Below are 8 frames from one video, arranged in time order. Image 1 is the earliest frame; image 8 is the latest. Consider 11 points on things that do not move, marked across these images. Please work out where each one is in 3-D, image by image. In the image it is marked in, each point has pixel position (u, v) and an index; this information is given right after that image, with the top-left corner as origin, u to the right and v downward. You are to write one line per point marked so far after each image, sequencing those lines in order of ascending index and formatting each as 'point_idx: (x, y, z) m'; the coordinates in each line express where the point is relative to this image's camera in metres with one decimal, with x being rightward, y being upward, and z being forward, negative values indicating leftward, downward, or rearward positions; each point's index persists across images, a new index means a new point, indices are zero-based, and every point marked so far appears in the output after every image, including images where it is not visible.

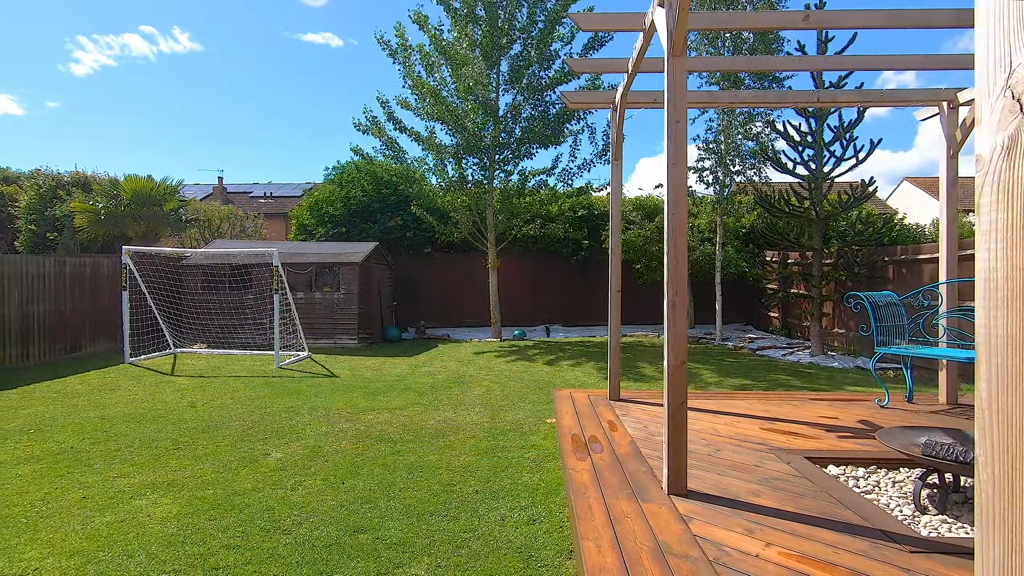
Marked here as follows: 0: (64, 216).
0: (-9.7, +1.5, +12.8) m
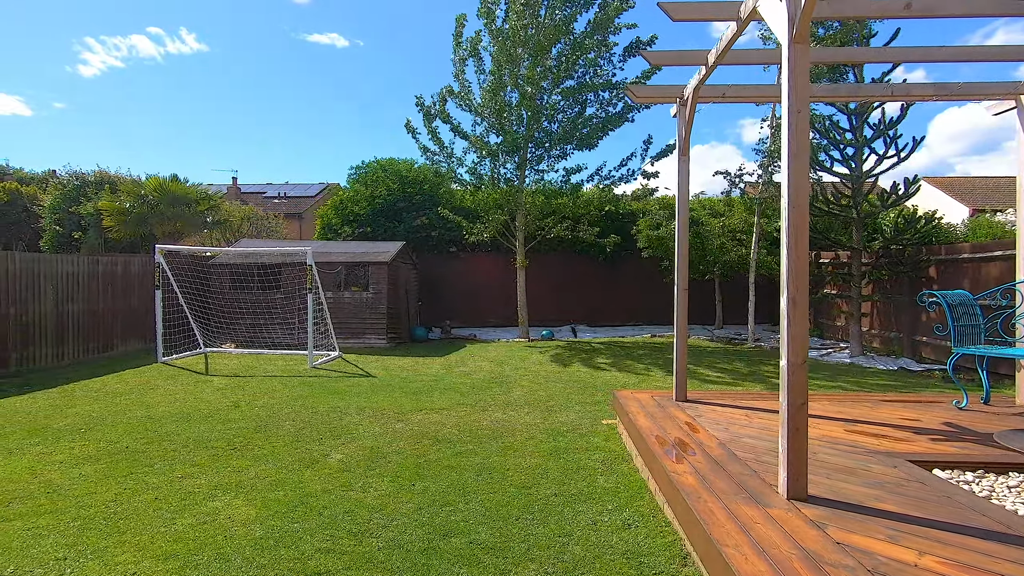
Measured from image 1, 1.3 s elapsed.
0: (-9.2, +1.6, +12.8) m
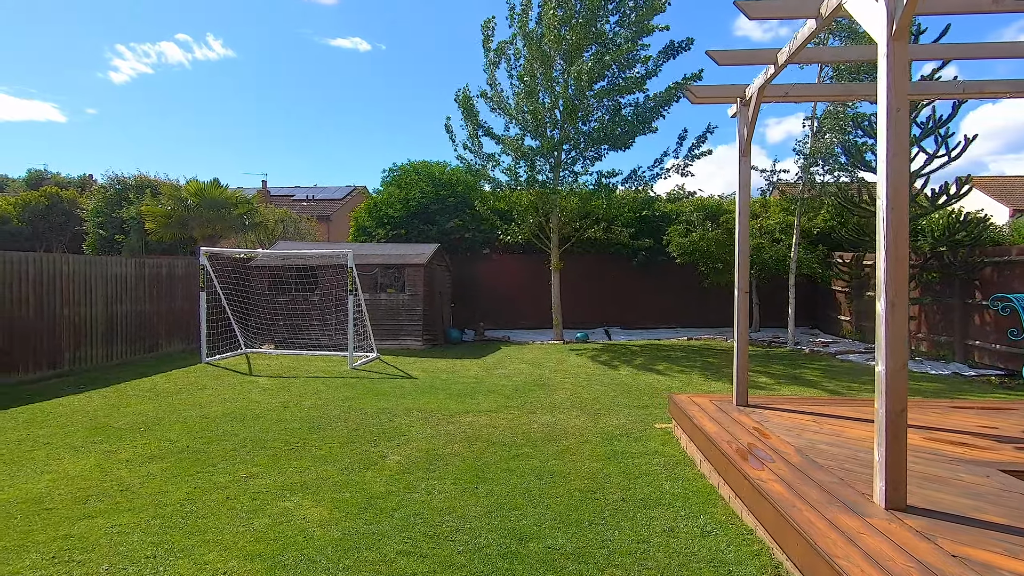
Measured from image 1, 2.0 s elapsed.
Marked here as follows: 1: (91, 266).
0: (-8.5, +1.5, +13.1) m
1: (-5.5, +0.3, +7.7) m
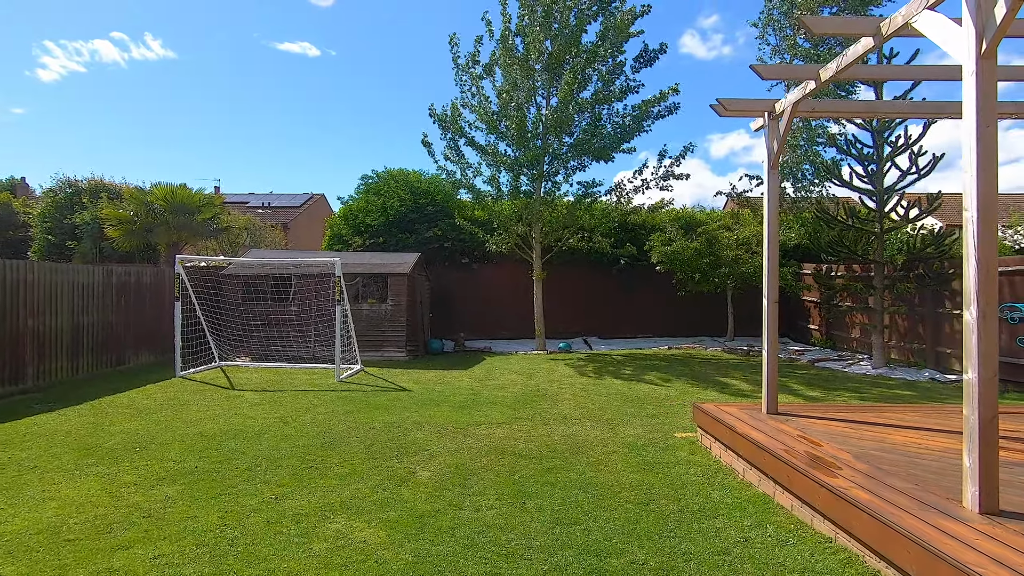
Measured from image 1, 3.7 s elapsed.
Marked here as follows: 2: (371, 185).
0: (-9.0, +1.3, +12.3) m
1: (-5.6, +0.2, +7.2) m
2: (-3.1, +2.3, +12.9) m
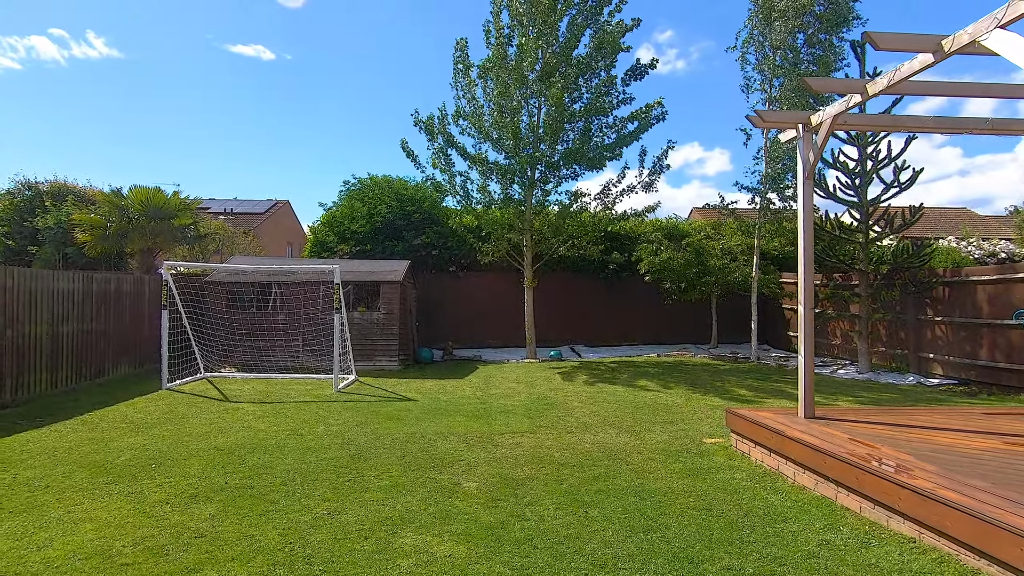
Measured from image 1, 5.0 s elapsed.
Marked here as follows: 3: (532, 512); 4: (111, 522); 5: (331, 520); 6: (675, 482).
0: (-9.2, +1.2, +11.6) m
1: (-5.5, +0.1, +6.8) m
2: (-3.4, +2.1, +12.7) m
3: (+0.1, -1.3, +3.4) m
4: (-2.2, -1.3, +3.2) m
5: (-1.0, -1.3, +3.2) m
6: (+1.1, -1.3, +3.9) m
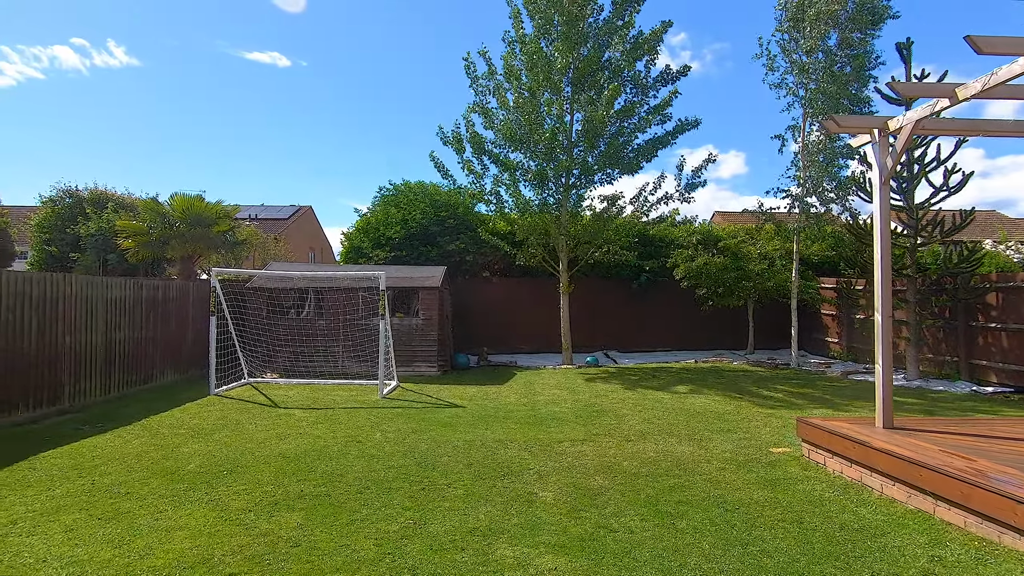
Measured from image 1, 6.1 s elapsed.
0: (-8.5, +1.0, +11.8) m
1: (-4.9, 0.0, +6.9) m
2: (-2.7, +2.0, +12.8) m
3: (+0.6, -1.3, +3.3) m
4: (-1.7, -1.3, +3.2) m
5: (-0.5, -1.3, +3.2) m
6: (+1.6, -1.3, +3.8) m
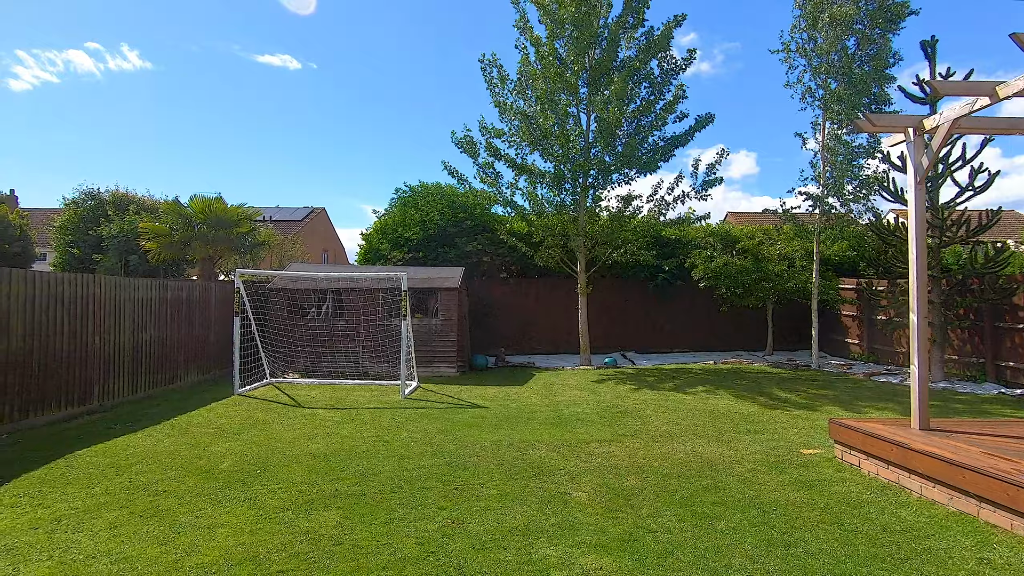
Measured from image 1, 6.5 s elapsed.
0: (-8.2, +1.0, +12.0) m
1: (-4.6, 0.0, +6.9) m
2: (-2.3, +2.0, +12.8) m
3: (+0.8, -1.3, +3.3) m
4: (-1.5, -1.3, +3.3) m
5: (-0.3, -1.3, +3.2) m
6: (+1.8, -1.3, +3.8) m
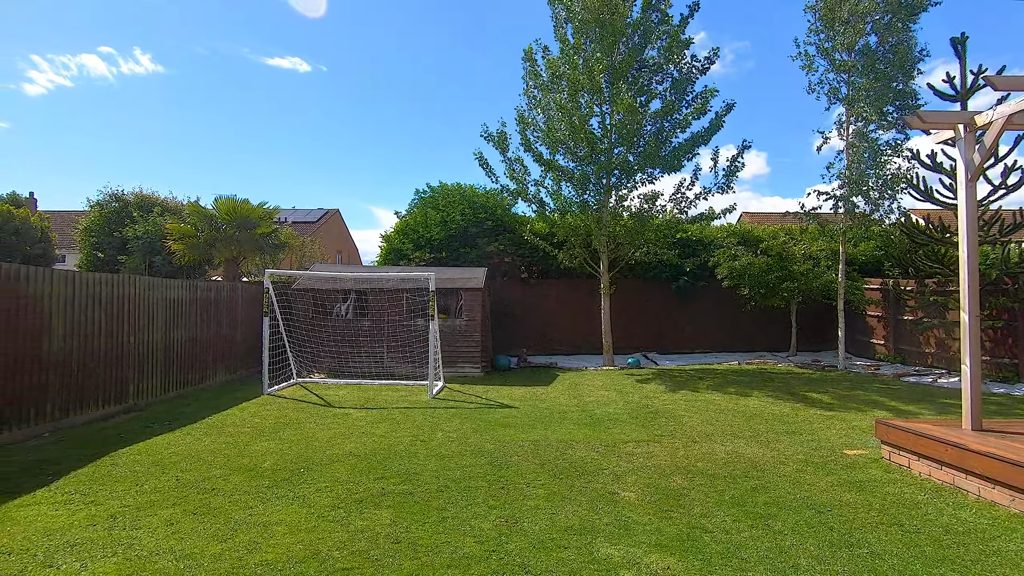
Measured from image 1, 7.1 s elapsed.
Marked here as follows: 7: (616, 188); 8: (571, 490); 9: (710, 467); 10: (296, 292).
0: (-7.8, +1.0, +12.1) m
1: (-4.3, 0.0, +7.0) m
2: (-1.9, +2.0, +12.8) m
3: (+1.1, -1.3, +3.3) m
4: (-1.2, -1.3, +3.3) m
5: (0.0, -1.3, +3.2) m
6: (+2.1, -1.3, +3.7) m
7: (+1.9, +1.8, +10.8) m
8: (+0.4, -1.4, +3.9) m
9: (+1.5, -1.4, +4.4) m
10: (-3.3, -0.1, +9.1) m
